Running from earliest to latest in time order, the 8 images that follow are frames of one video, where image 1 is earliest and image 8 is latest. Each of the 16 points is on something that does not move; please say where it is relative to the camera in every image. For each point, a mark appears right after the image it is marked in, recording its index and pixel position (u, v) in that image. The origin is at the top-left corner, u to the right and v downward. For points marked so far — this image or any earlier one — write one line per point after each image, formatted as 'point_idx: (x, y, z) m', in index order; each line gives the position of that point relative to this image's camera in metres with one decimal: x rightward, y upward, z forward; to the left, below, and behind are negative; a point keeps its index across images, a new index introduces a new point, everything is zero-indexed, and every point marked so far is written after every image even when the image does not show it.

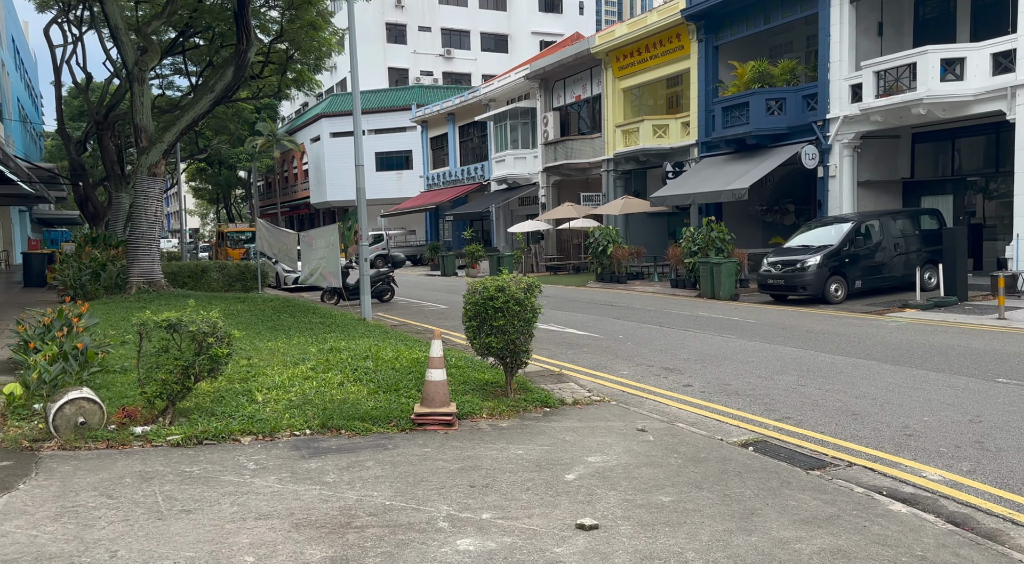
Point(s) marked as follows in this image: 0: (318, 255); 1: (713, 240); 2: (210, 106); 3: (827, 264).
0: (-3.5, +0.5, +15.6) m
1: (+4.7, +1.0, +20.0) m
2: (-6.4, +3.7, +18.1) m
3: (+6.4, +0.4, +17.3) m
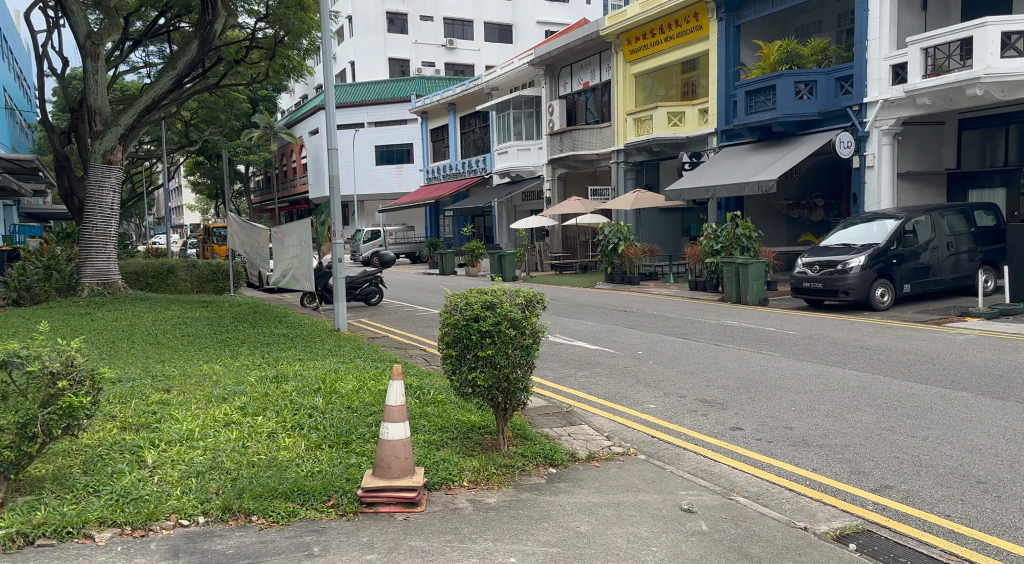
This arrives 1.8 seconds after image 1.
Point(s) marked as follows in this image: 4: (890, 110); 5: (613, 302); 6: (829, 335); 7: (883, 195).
0: (-3.6, +0.4, +13.5) m
1: (+4.8, +0.9, +17.8) m
2: (-6.4, +3.7, +16.0) m
3: (+6.4, +0.3, +15.1) m
4: (+8.2, +3.7, +18.5) m
5: (+2.1, -0.4, +17.7) m
6: (+4.5, -0.8, +12.0) m
7: (+8.2, +1.9, +18.9) m
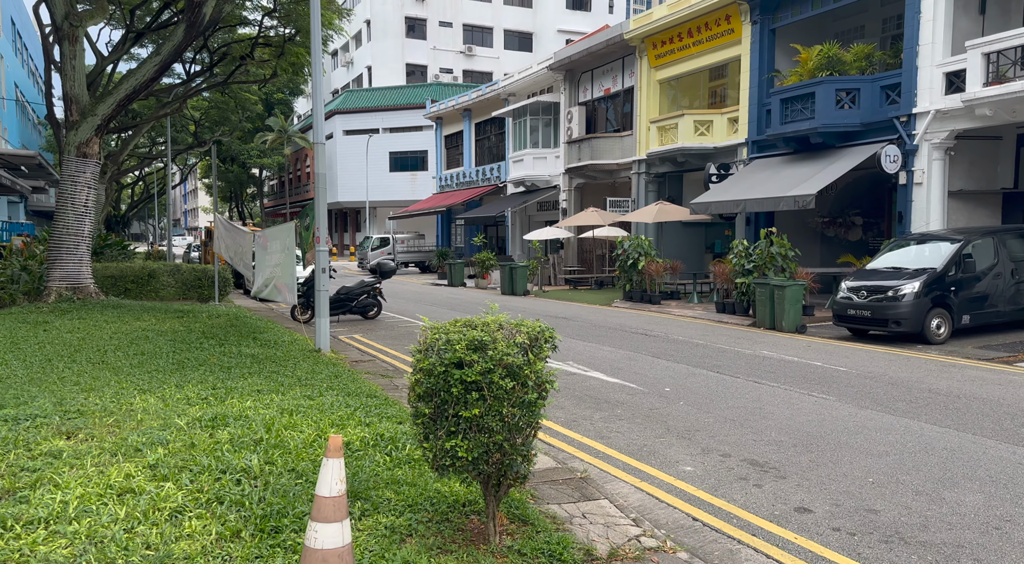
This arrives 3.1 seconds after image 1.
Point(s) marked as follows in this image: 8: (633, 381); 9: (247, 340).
0: (-3.4, +0.3, +12.0) m
1: (+5.0, +0.5, +16.2) m
2: (-6.1, +3.6, +14.6) m
3: (+6.6, -0.2, +13.5) m
4: (+8.5, +3.2, +16.8) m
5: (+2.3, -0.8, +16.1) m
6: (+4.6, -1.2, +10.3) m
7: (+8.5, +1.4, +17.2) m
8: (+1.4, -1.2, +10.0) m
9: (-3.4, -0.7, +10.7) m
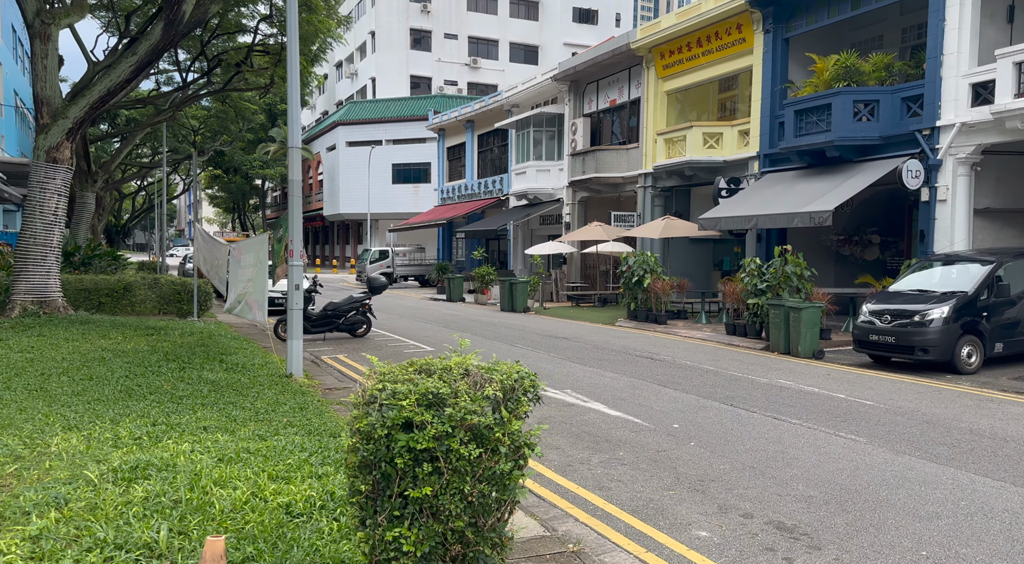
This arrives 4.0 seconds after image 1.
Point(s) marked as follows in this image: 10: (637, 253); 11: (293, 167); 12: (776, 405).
0: (-3.5, +0.1, +11.0) m
1: (+4.9, +0.1, +15.2) m
2: (-6.1, +3.4, +13.7) m
3: (+6.5, -0.5, +12.4) m
4: (+8.5, +2.7, +15.9) m
5: (+2.2, -1.1, +15.1) m
6: (+4.5, -1.4, +9.3) m
7: (+8.5, +0.9, +16.2) m
8: (+1.3, -1.4, +9.0) m
9: (-3.5, -0.9, +9.7) m
10: (+2.9, +0.7, +19.4) m
11: (-2.5, +1.3, +9.5) m
12: (+3.0, -1.4, +9.7) m
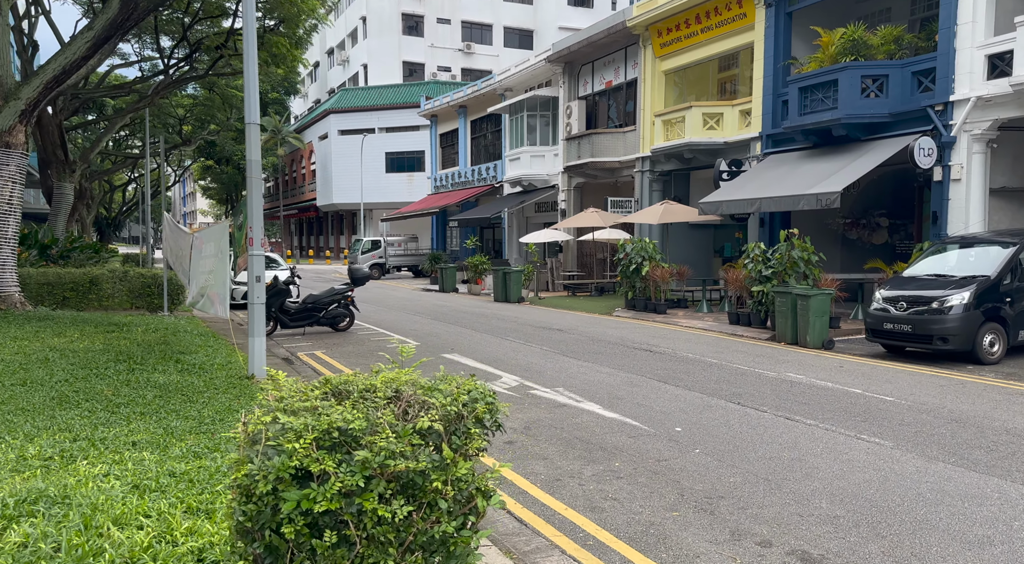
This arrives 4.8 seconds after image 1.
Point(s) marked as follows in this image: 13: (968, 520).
0: (-3.6, +0.2, +10.1) m
1: (+4.7, +0.3, +14.3) m
2: (-6.3, +3.5, +12.7) m
3: (+6.3, -0.3, +11.6) m
4: (+8.3, +3.0, +14.9) m
5: (+2.1, -0.9, +14.2) m
6: (+4.3, -1.3, +8.4) m
7: (+8.3, +1.2, +15.3) m
8: (+1.2, -1.3, +8.1) m
9: (-3.6, -0.9, +8.8) m
10: (+2.7, +0.9, +18.5) m
11: (-2.6, +1.4, +8.6) m
12: (+2.9, -1.3, +8.9) m
13: (+2.8, -1.4, +5.2) m
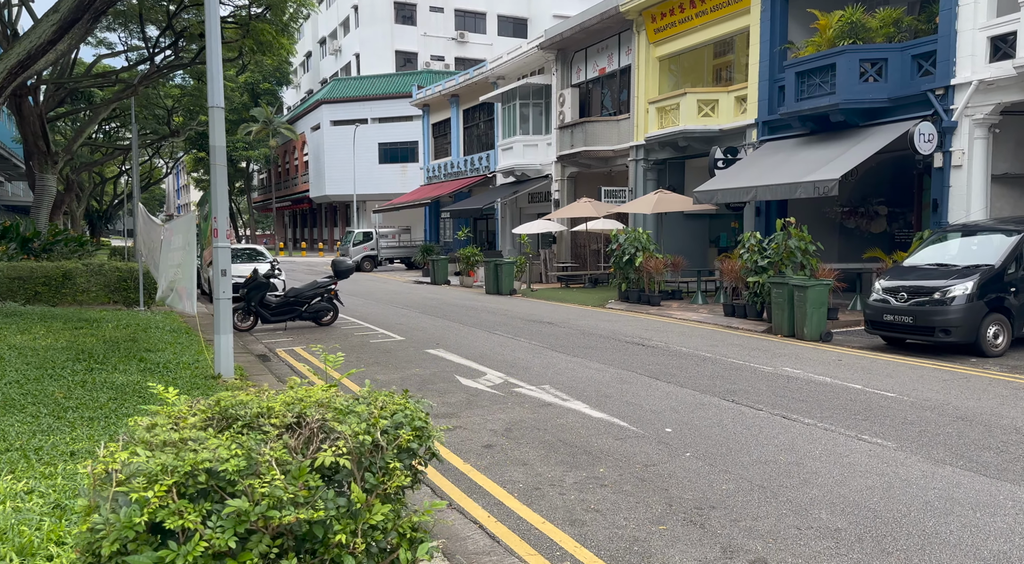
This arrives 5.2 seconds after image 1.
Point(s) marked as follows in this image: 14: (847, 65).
0: (-3.8, +0.2, +9.6) m
1: (+4.5, +0.5, +13.8) m
2: (-6.5, +3.6, +12.2) m
3: (+6.2, -0.2, +11.1) m
4: (+8.1, +3.2, +14.5) m
5: (+1.9, -0.8, +13.7) m
6: (+4.1, -1.2, +8.0) m
7: (+8.1, +1.4, +14.8) m
8: (+1.0, -1.2, +7.6) m
9: (-3.8, -0.8, +8.4) m
10: (+2.5, +1.1, +18.0) m
11: (-2.8, +1.5, +8.1) m
12: (+2.7, -1.2, +8.4) m
13: (+2.6, -1.4, +4.7) m
14: (+6.4, +4.1, +16.2) m
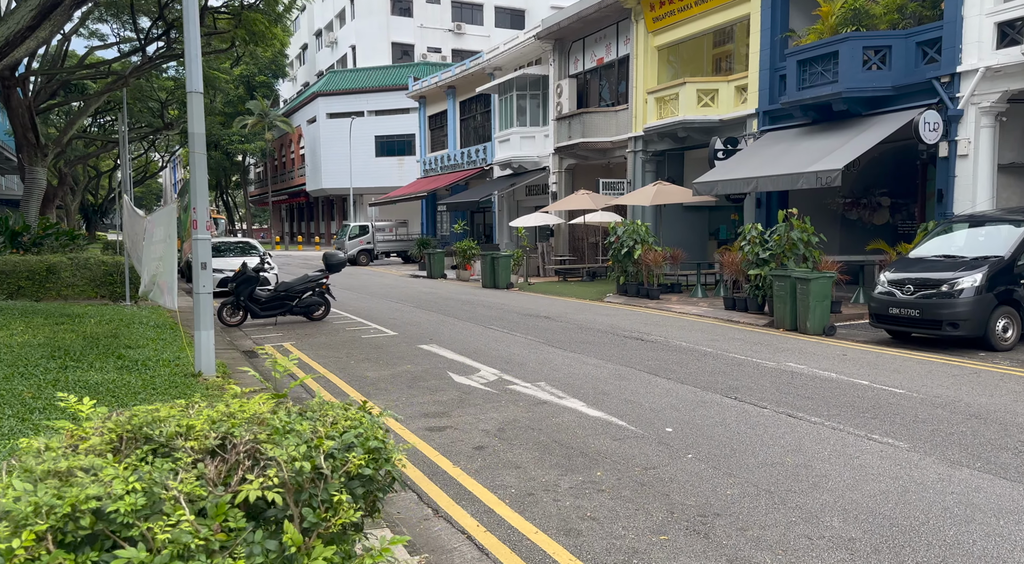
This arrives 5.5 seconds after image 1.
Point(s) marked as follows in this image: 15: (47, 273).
0: (-3.9, +0.3, +9.3) m
1: (+4.5, +0.6, +13.5) m
2: (-6.6, +3.6, +11.8) m
3: (+6.1, -0.1, +10.8) m
4: (+8.0, +3.3, +14.1) m
5: (+1.8, -0.7, +13.4) m
6: (+4.1, -1.1, +7.6) m
7: (+8.0, +1.6, +14.5) m
8: (+0.9, -1.1, +7.3) m
9: (-3.9, -0.7, +8.0) m
10: (+2.4, +1.3, +17.7) m
11: (-2.9, +1.5, +7.8) m
12: (+2.6, -1.1, +8.1) m
13: (+2.6, -1.3, +4.4) m
14: (+6.3, +4.3, +15.8) m
15: (-7.7, +0.1, +14.0) m
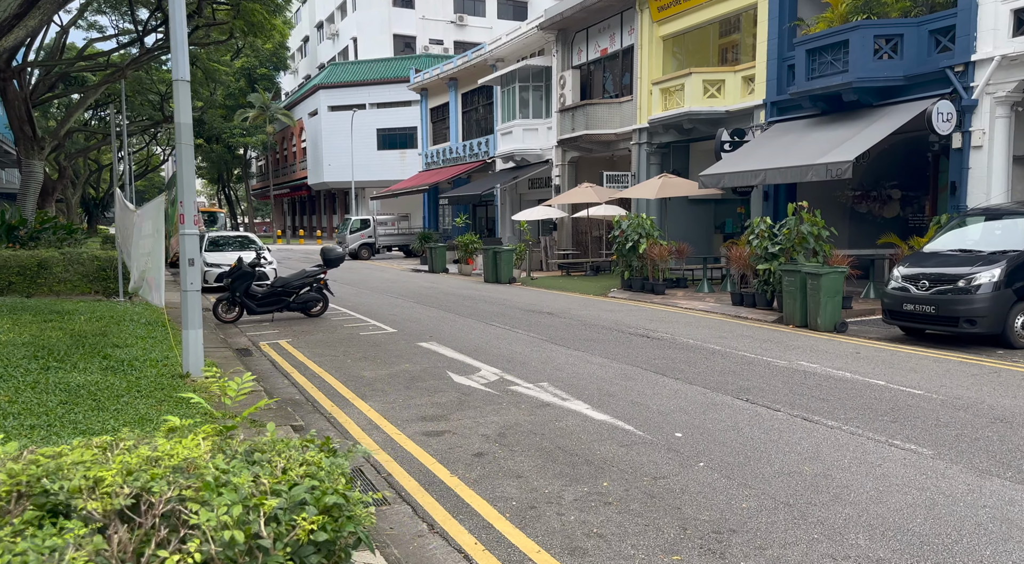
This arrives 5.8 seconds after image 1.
0: (-3.9, +0.3, +9.0) m
1: (+4.5, +0.7, +13.1) m
2: (-6.6, +3.7, +11.5) m
3: (+6.1, 0.0, +10.4) m
4: (+8.1, +3.4, +13.7) m
5: (+1.8, -0.6, +13.1) m
6: (+4.1, -1.1, +7.3) m
7: (+8.0, +1.6, +14.1) m
8: (+1.0, -1.1, +7.0) m
9: (-3.8, -0.7, +7.7) m
10: (+2.4, +1.4, +17.3) m
11: (-2.9, +1.5, +7.4) m
12: (+2.7, -1.1, +7.7) m
13: (+2.6, -1.3, +4.0) m
14: (+6.3, +4.4, +15.4) m
15: (-7.6, +0.2, +13.7) m
